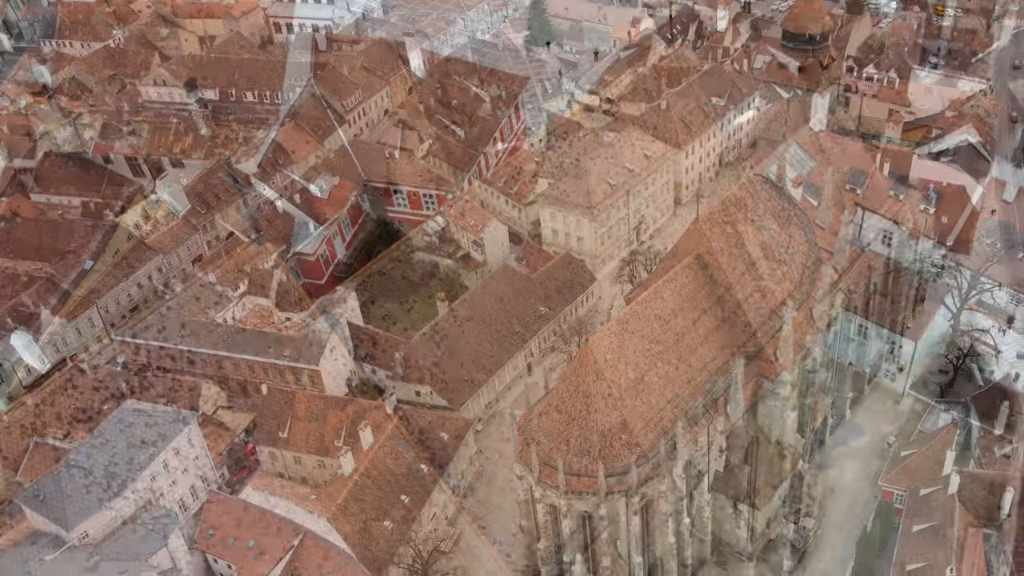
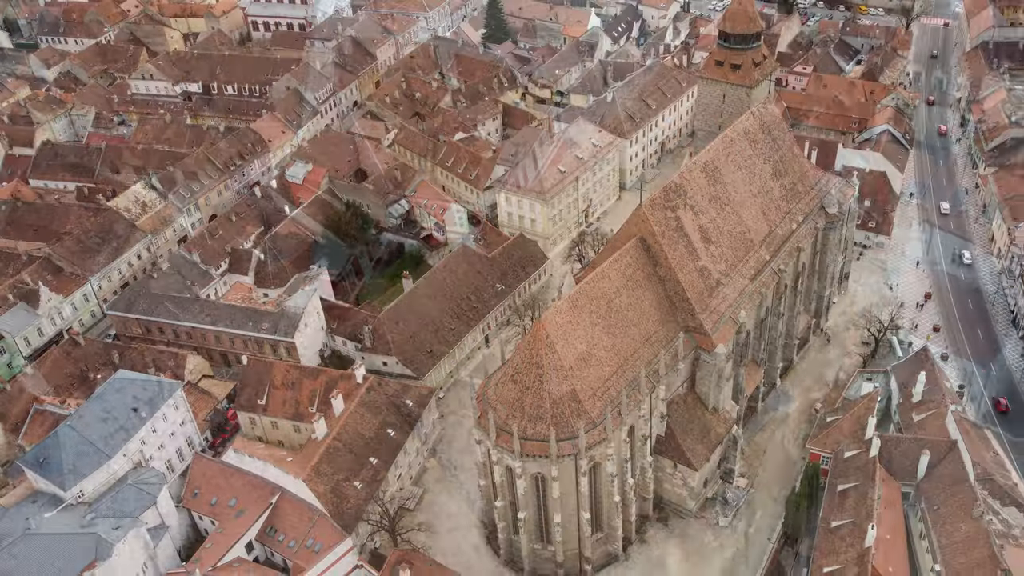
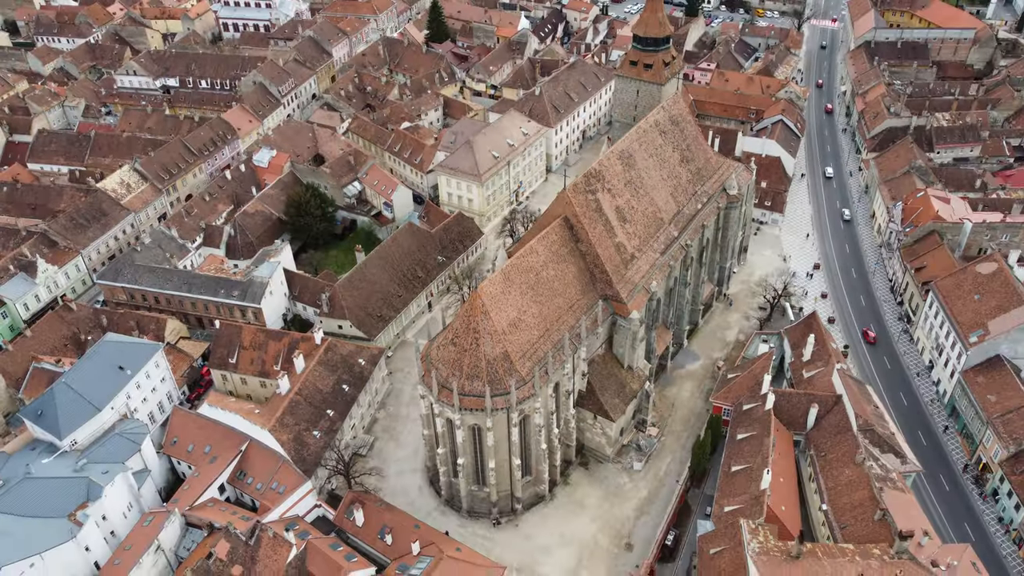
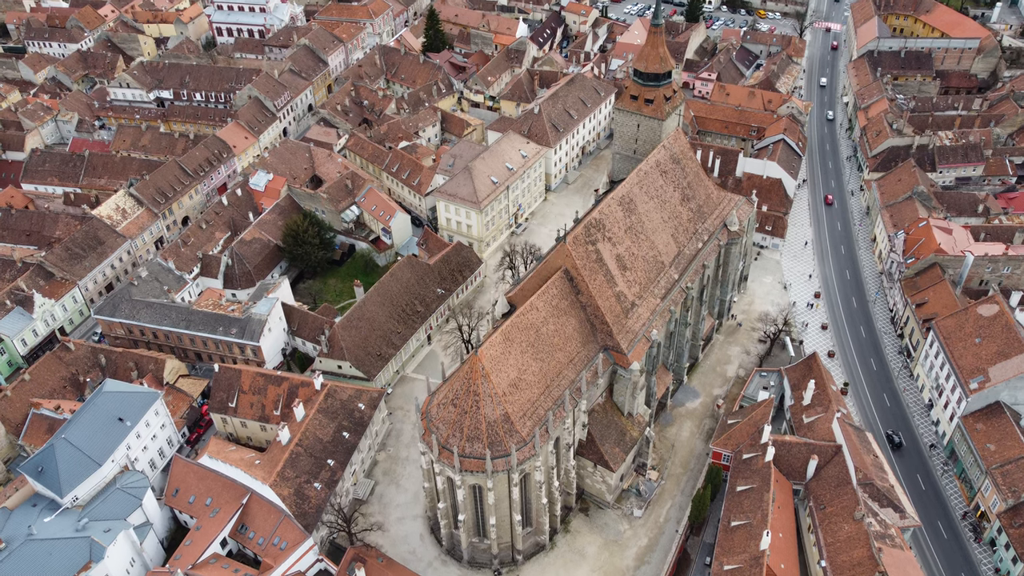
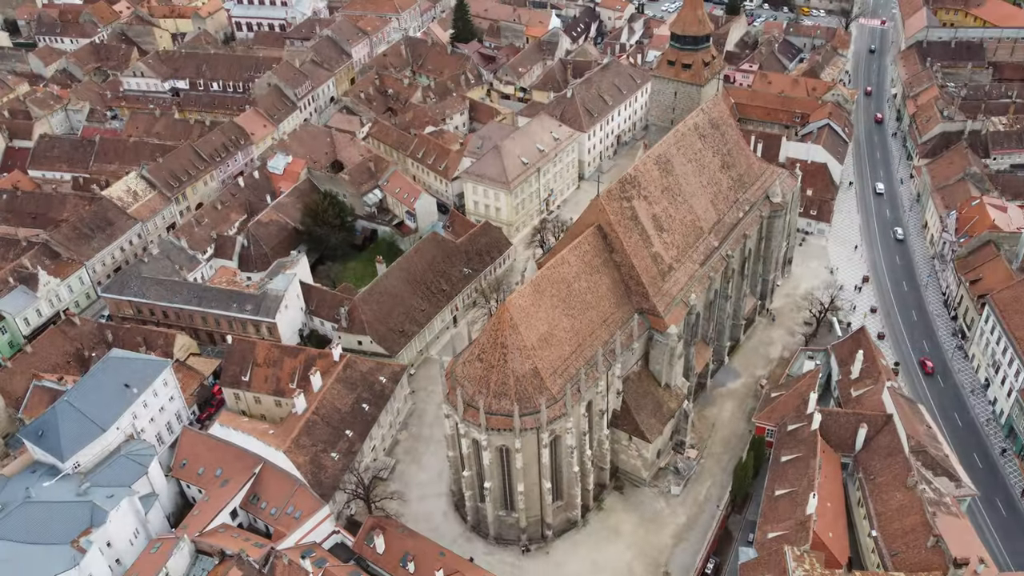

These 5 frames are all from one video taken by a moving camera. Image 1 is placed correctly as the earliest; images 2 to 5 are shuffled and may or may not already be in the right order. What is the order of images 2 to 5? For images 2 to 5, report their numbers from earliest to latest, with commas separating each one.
2, 5, 3, 4
